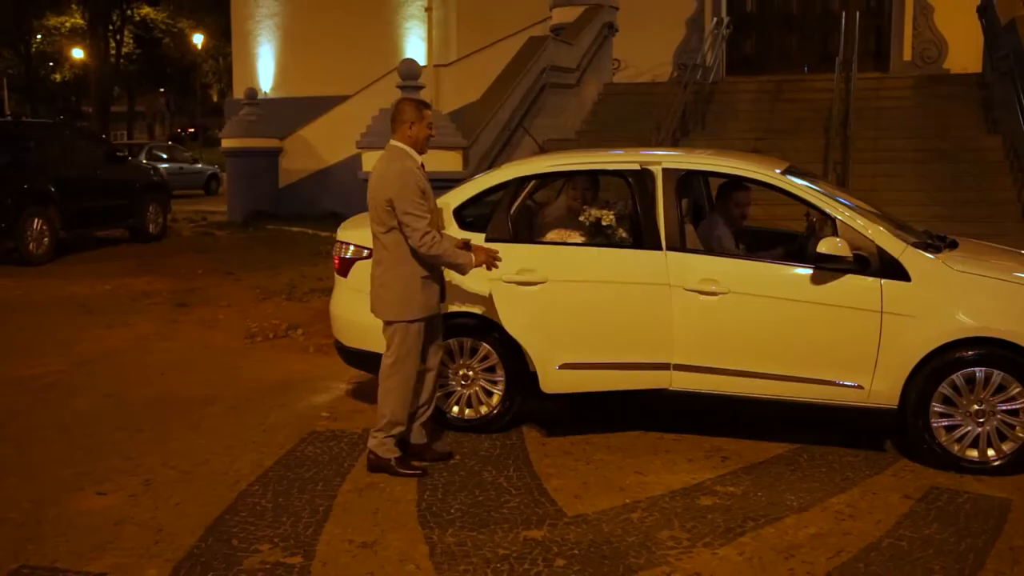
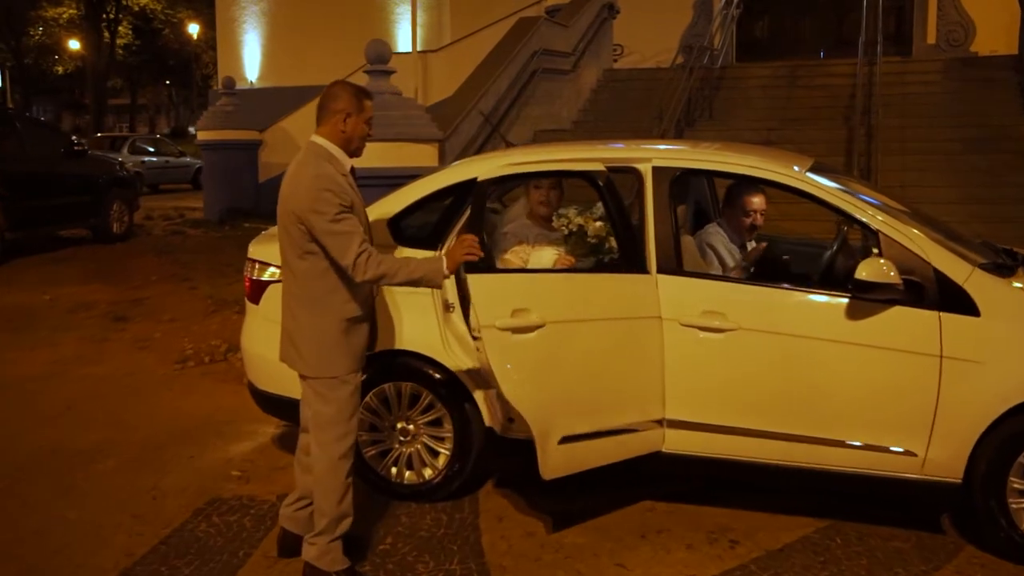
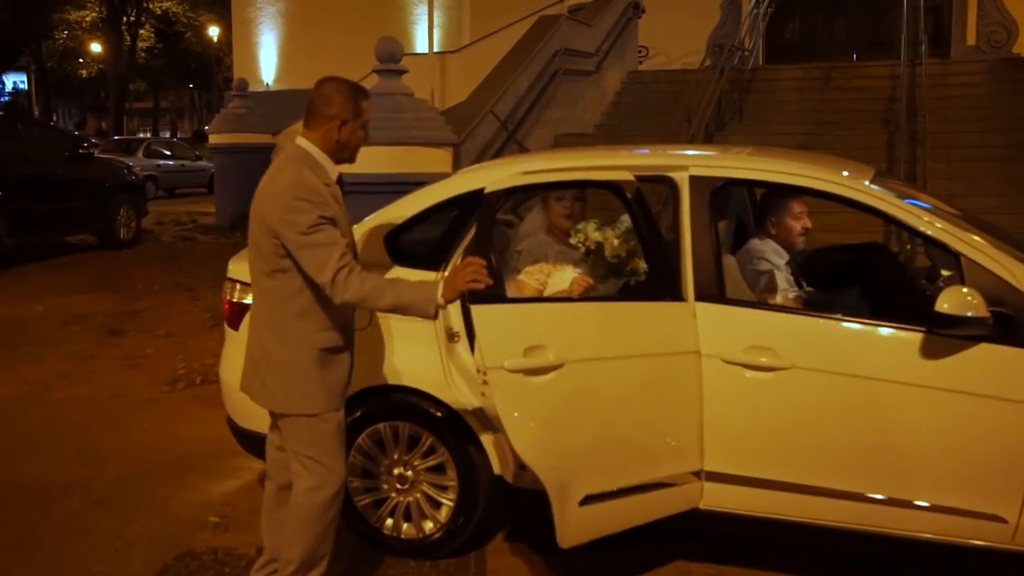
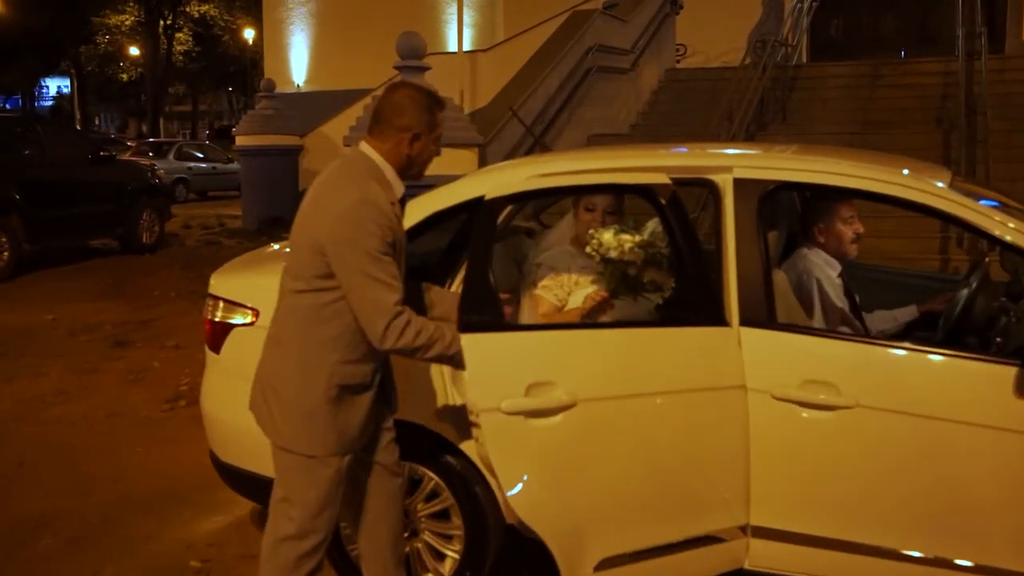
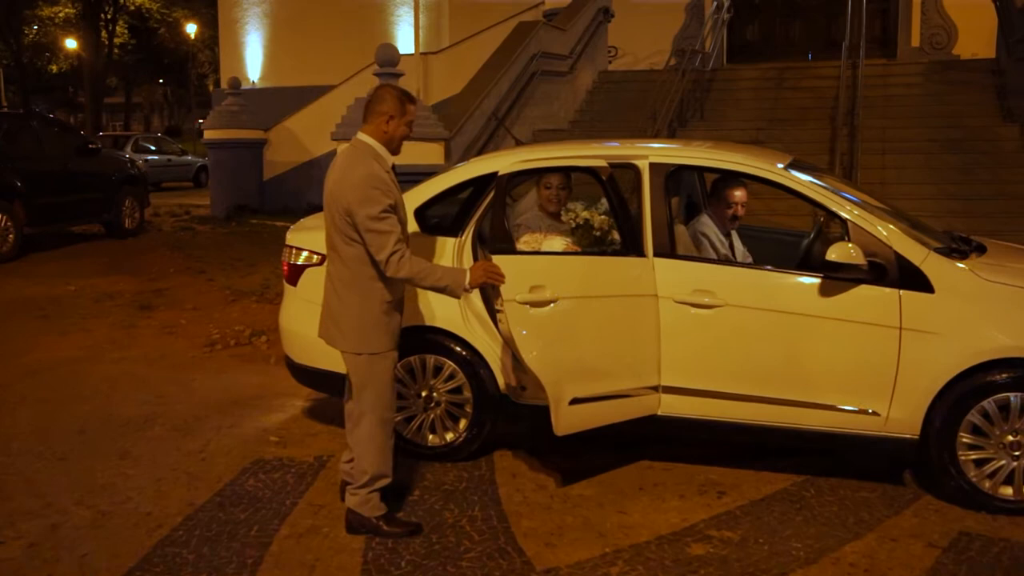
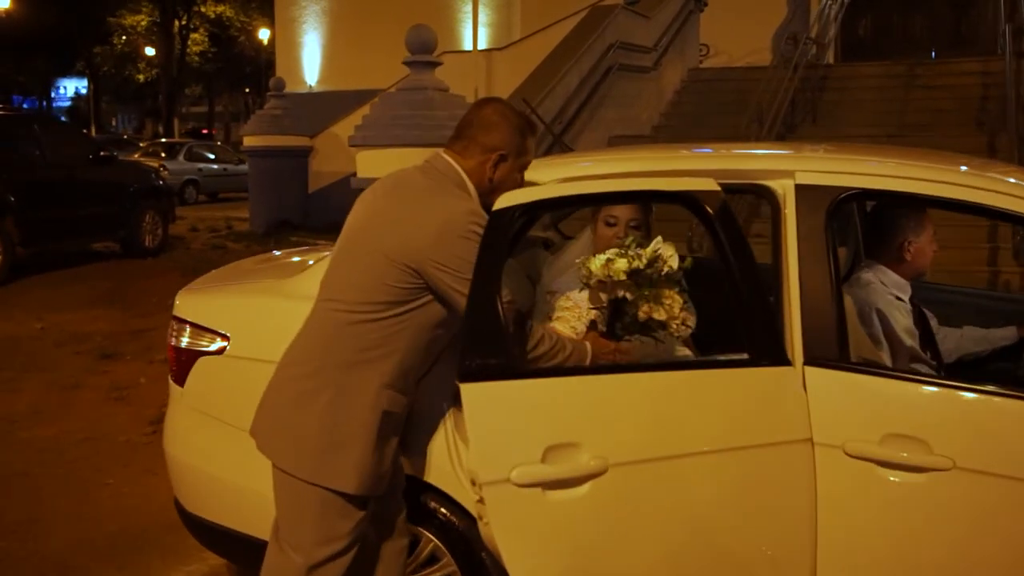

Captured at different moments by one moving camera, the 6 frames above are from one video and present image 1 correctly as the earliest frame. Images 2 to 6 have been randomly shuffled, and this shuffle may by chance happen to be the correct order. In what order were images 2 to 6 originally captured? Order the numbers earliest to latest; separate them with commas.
5, 2, 3, 4, 6
